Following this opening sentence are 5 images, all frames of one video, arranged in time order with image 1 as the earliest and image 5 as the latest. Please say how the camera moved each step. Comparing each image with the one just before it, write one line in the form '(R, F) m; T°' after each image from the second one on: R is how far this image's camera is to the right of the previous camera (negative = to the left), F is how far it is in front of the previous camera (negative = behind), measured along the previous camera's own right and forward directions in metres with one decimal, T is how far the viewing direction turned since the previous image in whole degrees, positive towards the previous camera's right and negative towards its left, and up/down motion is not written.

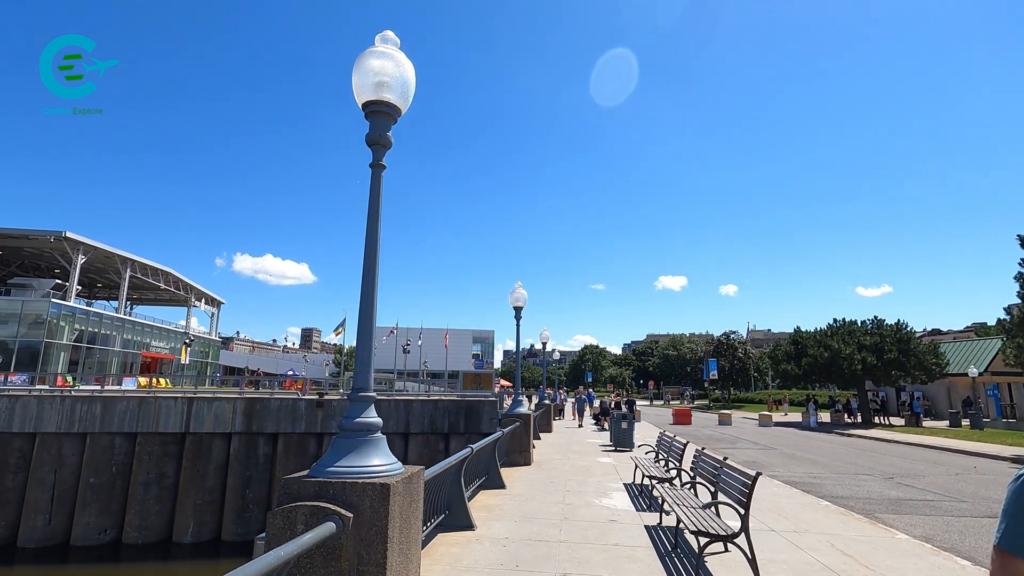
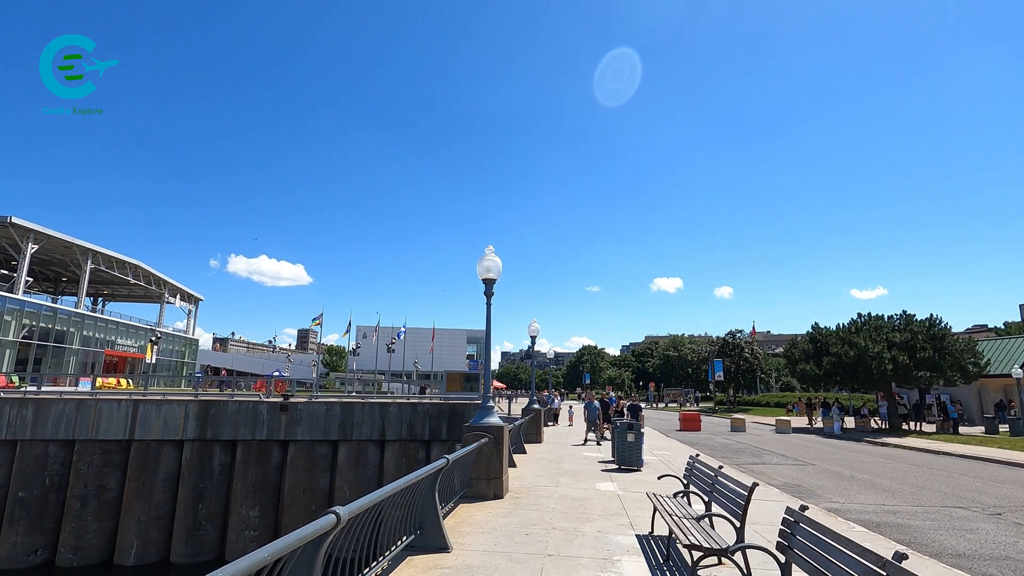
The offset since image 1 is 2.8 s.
(+0.4, +2.3) m; 0°
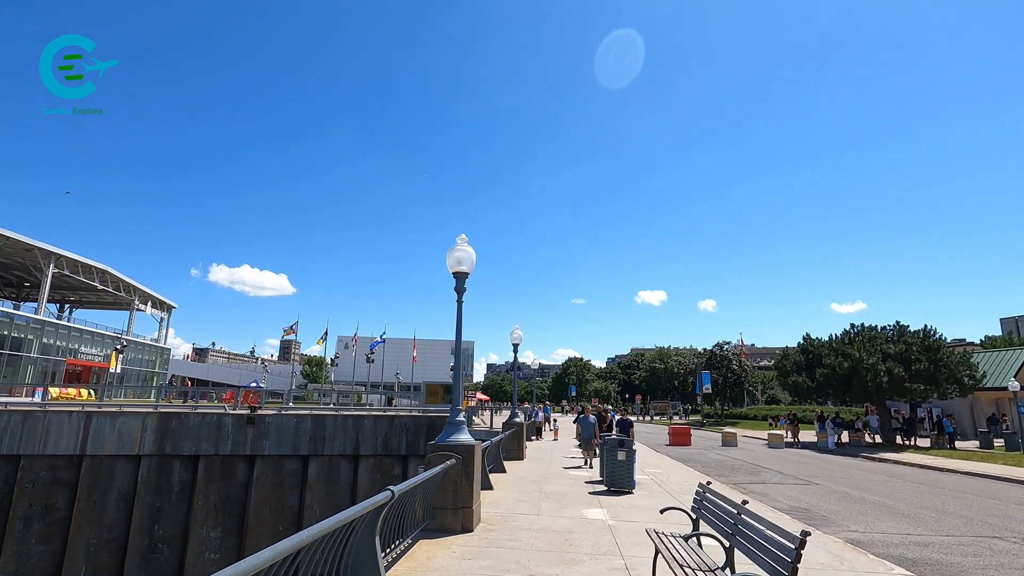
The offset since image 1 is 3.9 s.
(+0.1, +0.9) m; +1°
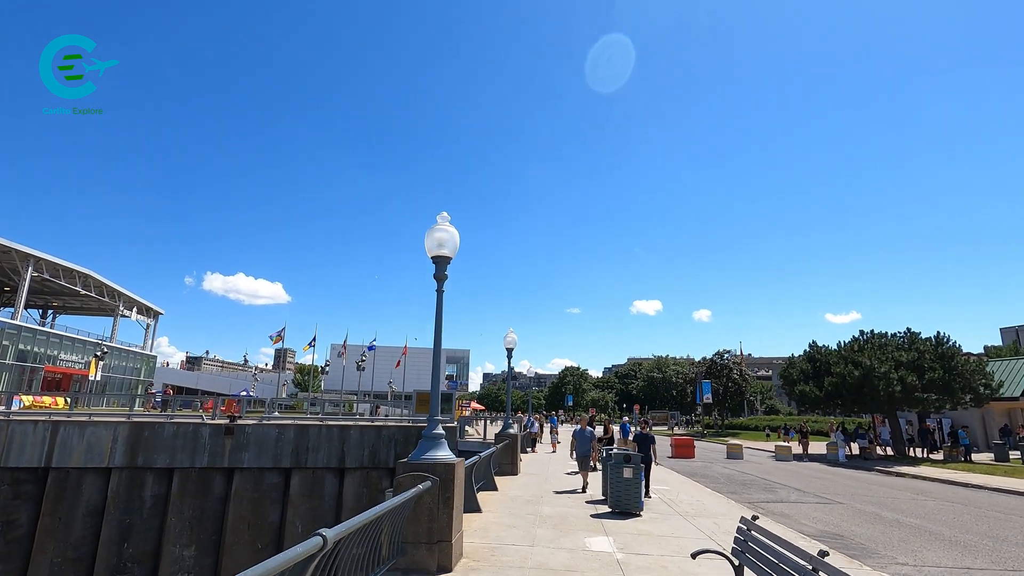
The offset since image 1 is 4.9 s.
(+0.1, +0.9) m; 0°
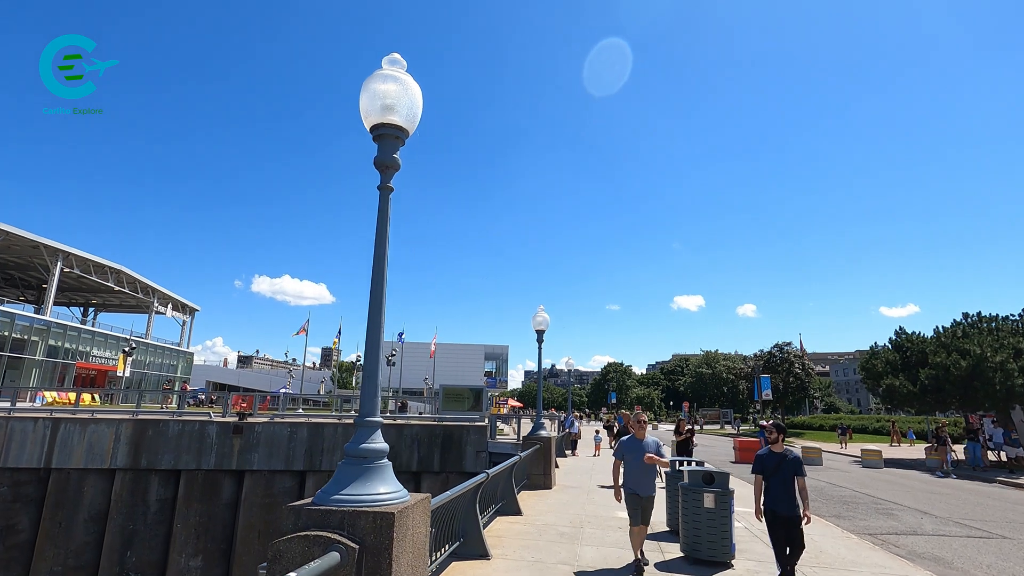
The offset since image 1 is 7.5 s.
(+0.2, +2.2) m; -4°
